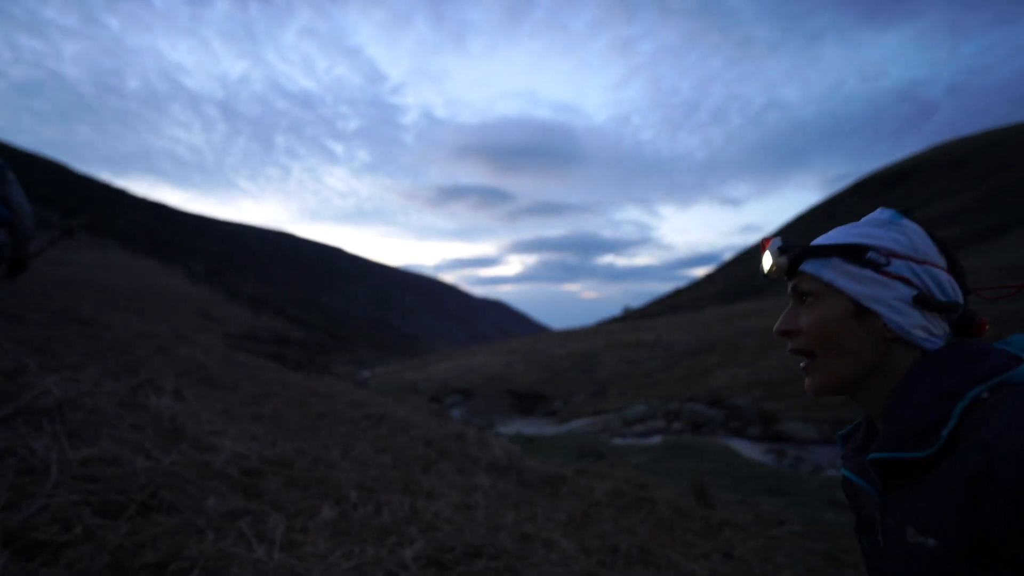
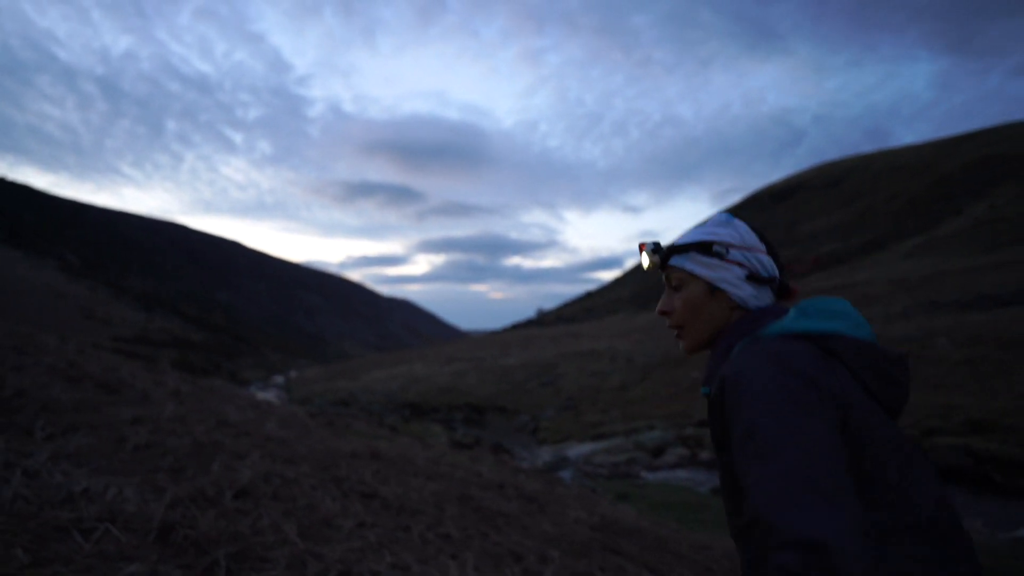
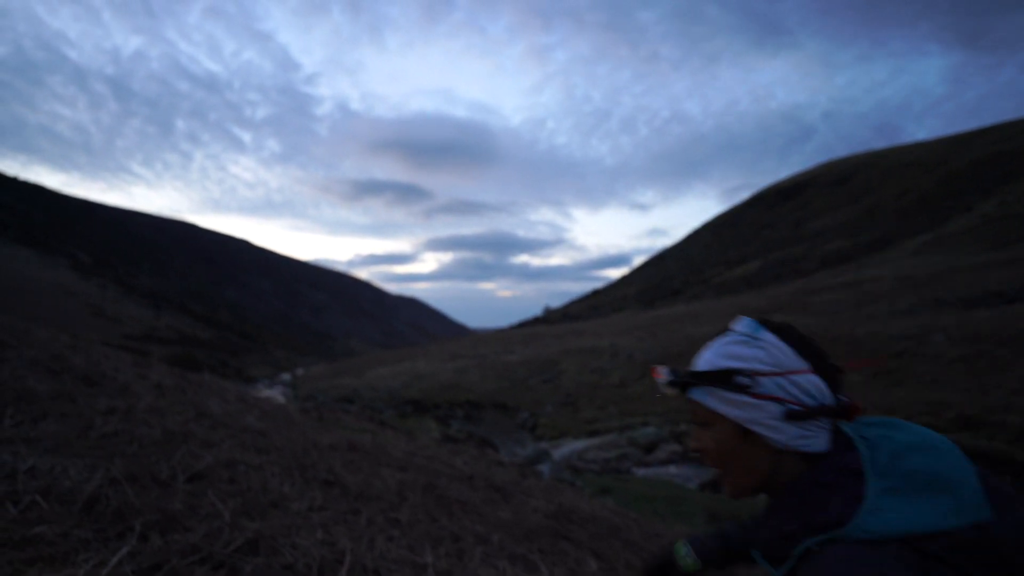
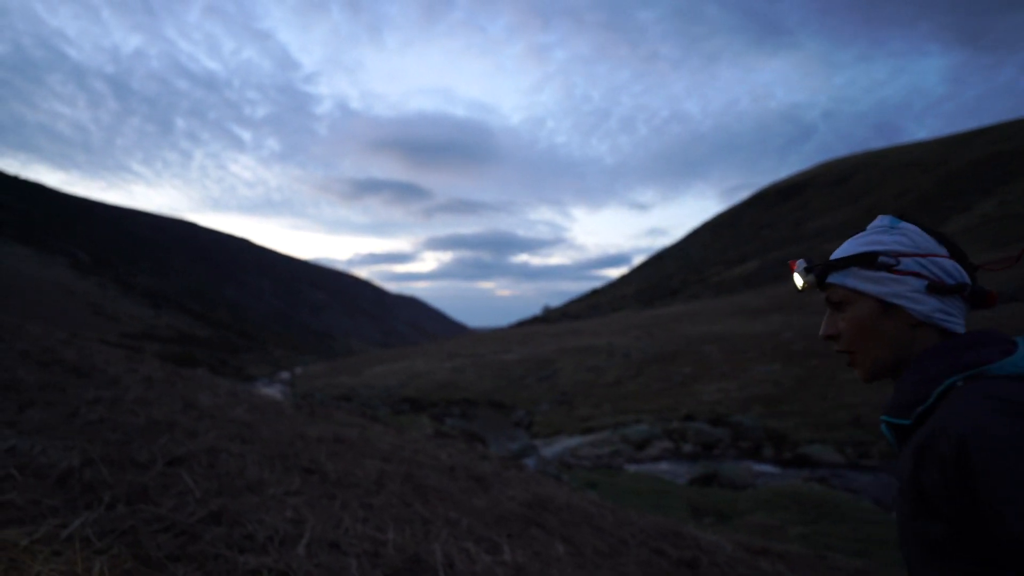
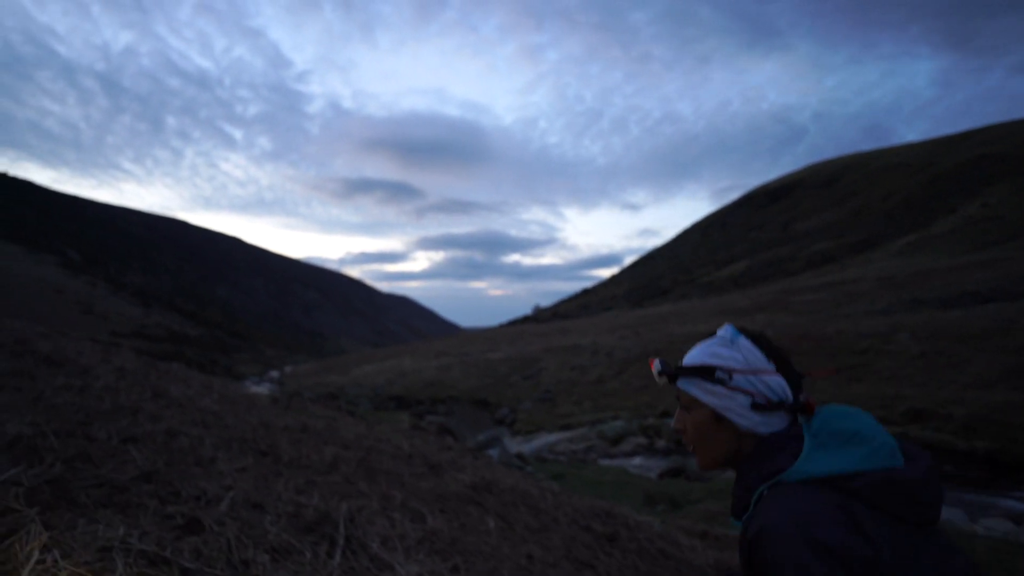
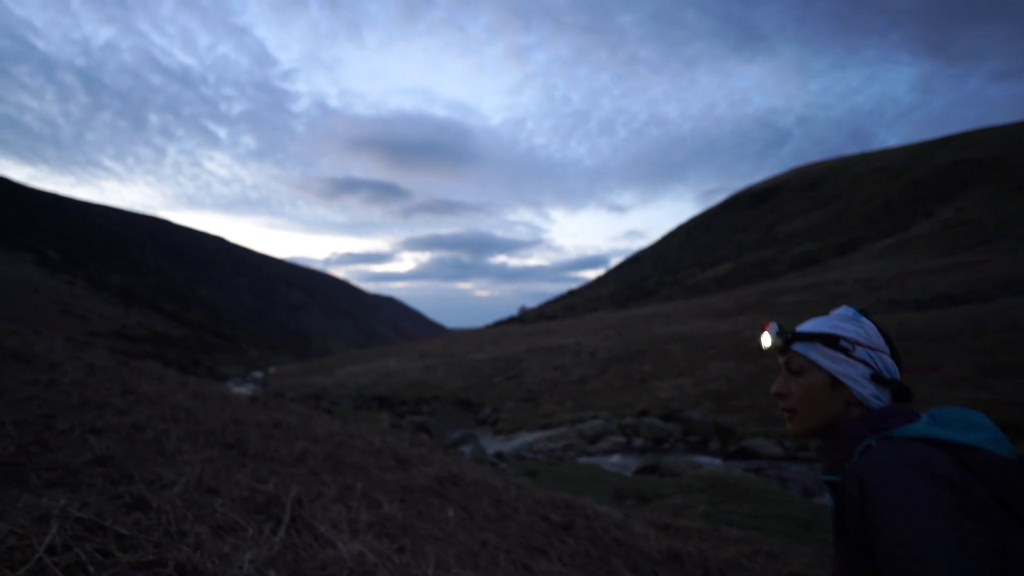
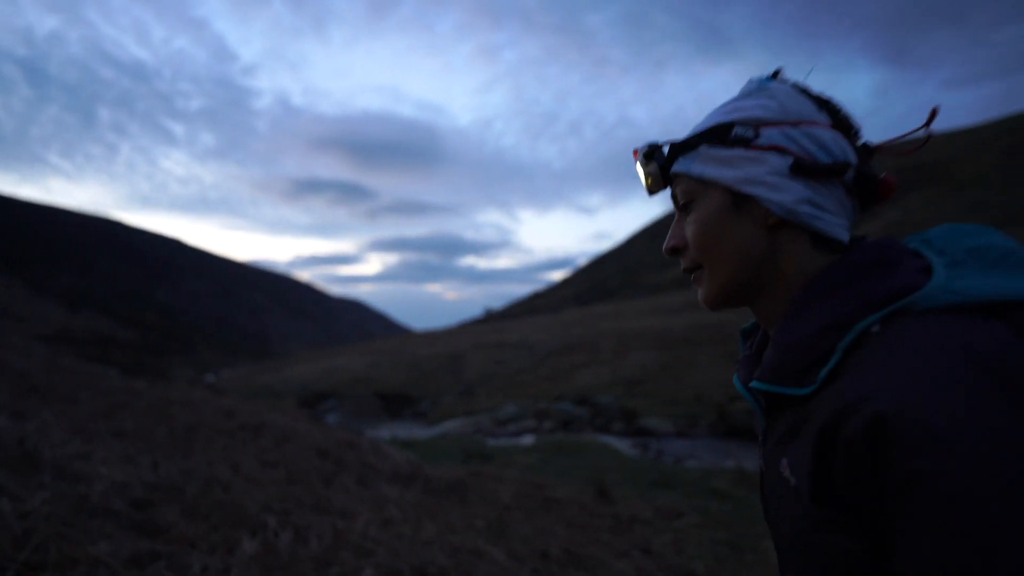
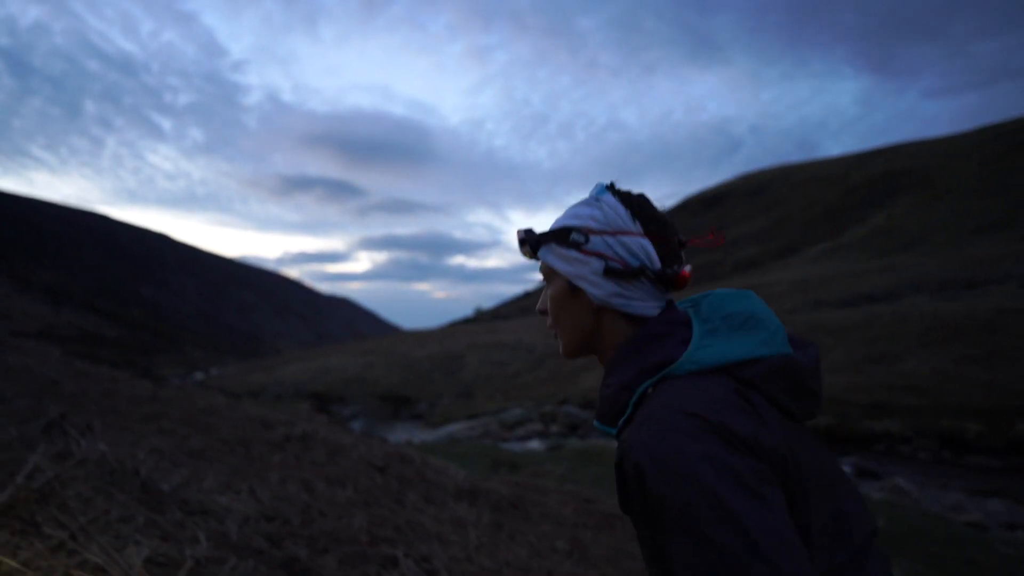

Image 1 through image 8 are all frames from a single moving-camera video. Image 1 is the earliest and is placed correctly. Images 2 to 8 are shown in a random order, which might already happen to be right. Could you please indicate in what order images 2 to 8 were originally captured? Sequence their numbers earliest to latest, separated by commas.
7, 8, 6, 5, 4, 3, 2
